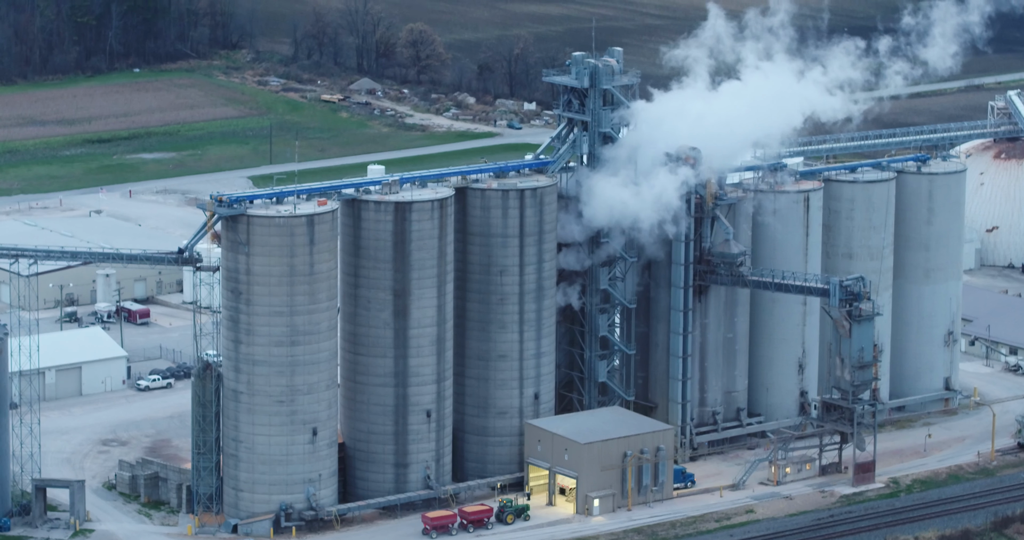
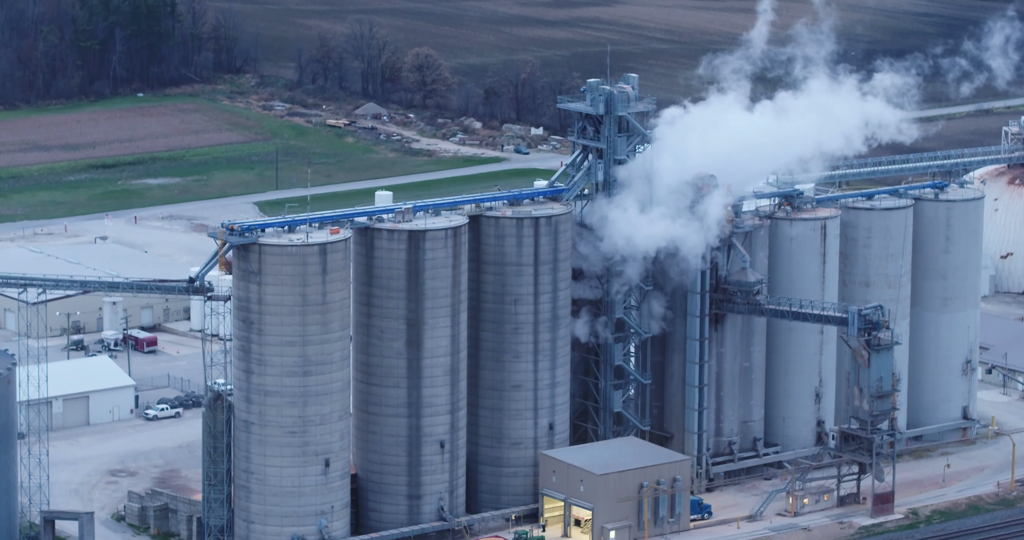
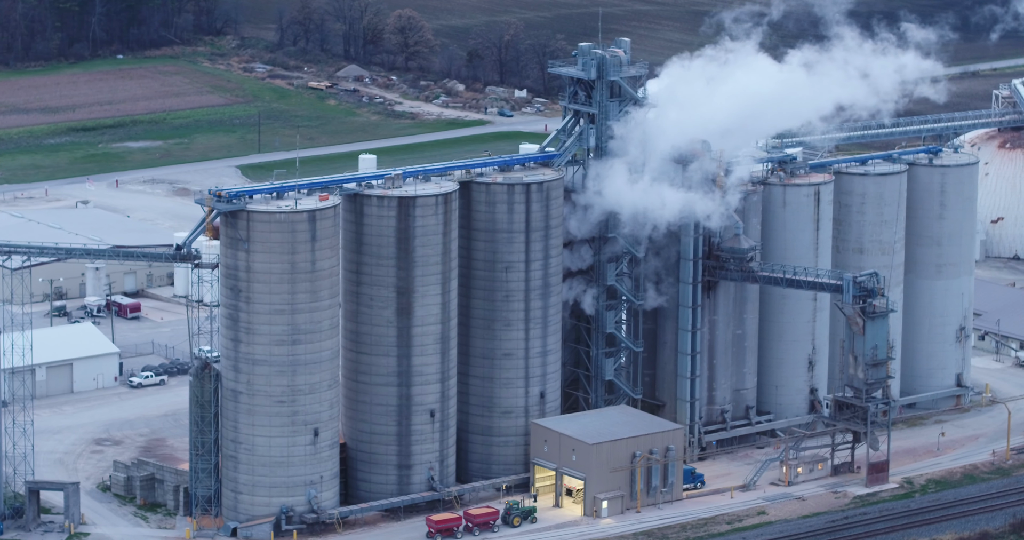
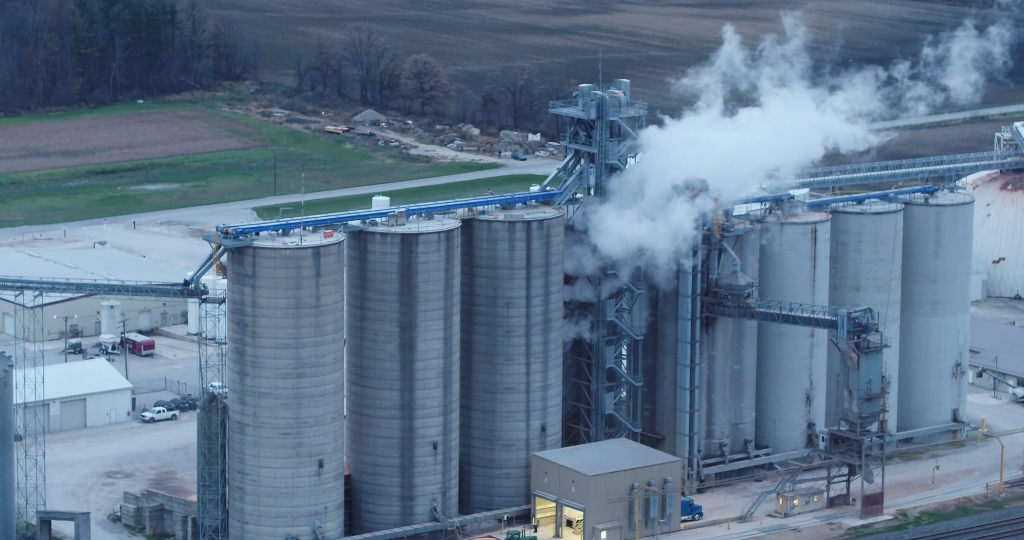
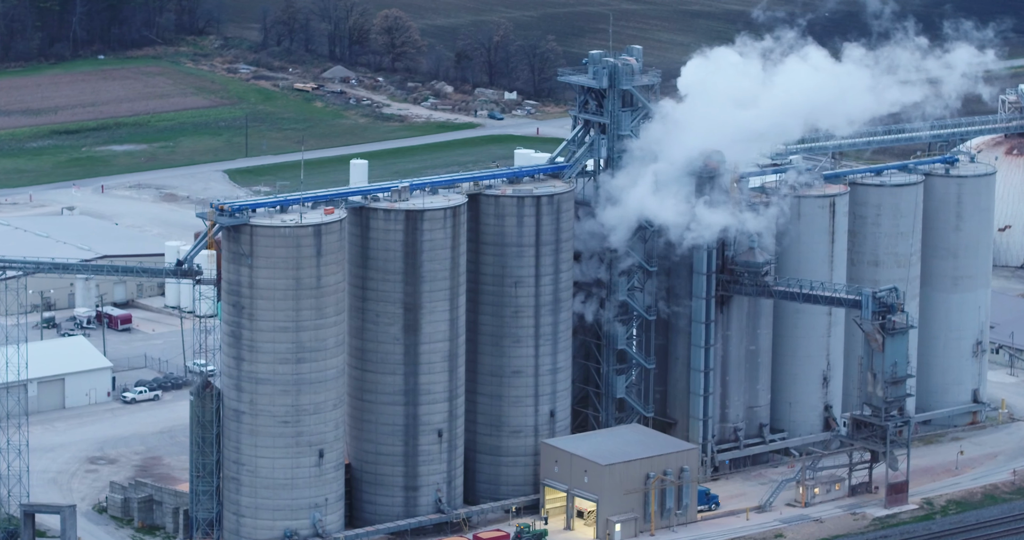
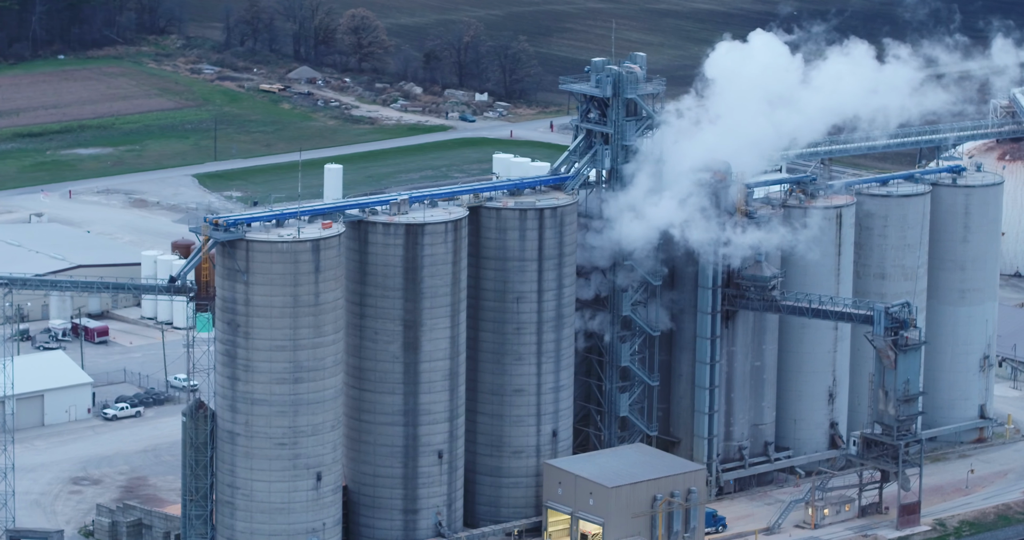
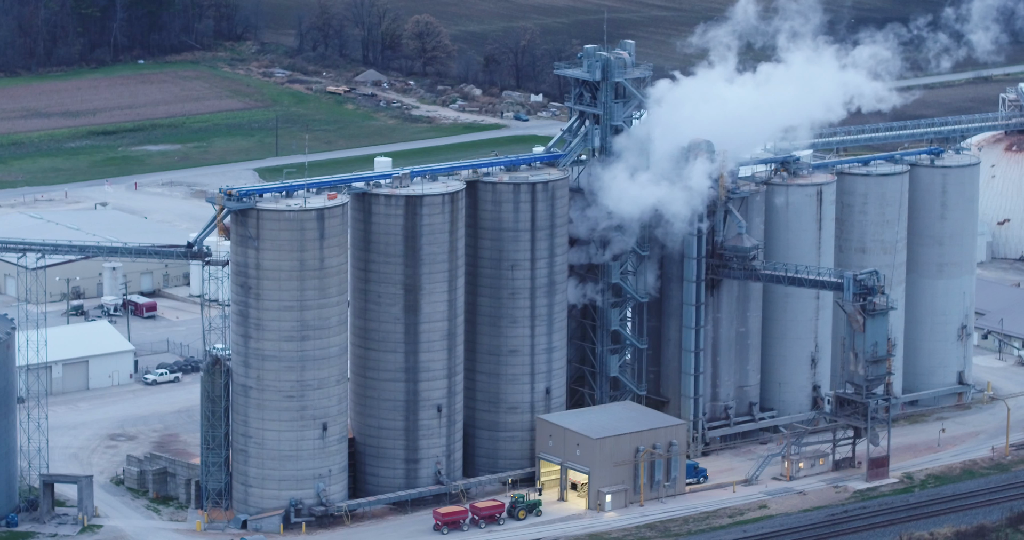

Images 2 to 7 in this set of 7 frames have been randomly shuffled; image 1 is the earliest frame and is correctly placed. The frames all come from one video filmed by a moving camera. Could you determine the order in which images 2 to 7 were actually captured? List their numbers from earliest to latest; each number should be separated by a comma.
4, 7, 2, 3, 5, 6
